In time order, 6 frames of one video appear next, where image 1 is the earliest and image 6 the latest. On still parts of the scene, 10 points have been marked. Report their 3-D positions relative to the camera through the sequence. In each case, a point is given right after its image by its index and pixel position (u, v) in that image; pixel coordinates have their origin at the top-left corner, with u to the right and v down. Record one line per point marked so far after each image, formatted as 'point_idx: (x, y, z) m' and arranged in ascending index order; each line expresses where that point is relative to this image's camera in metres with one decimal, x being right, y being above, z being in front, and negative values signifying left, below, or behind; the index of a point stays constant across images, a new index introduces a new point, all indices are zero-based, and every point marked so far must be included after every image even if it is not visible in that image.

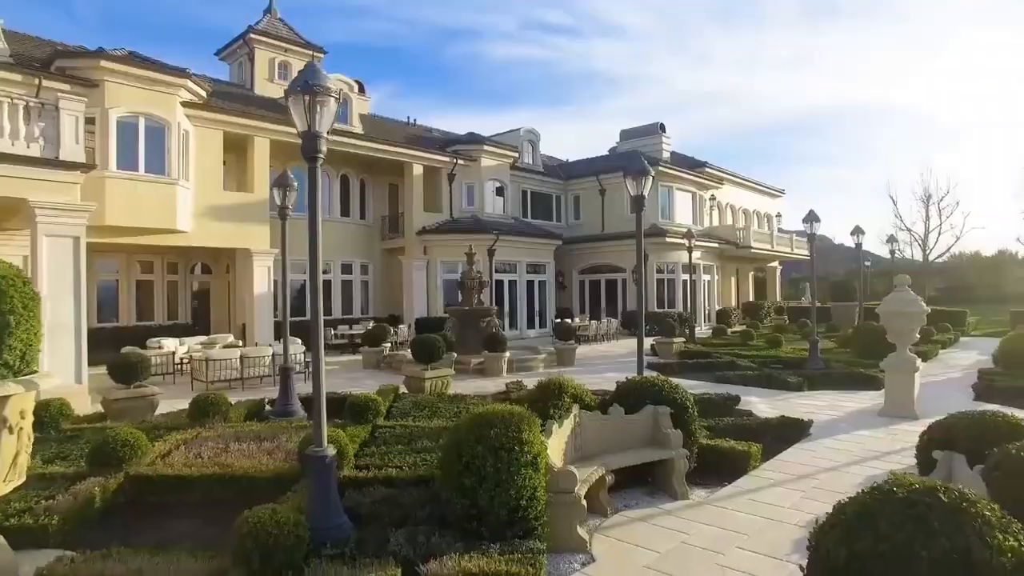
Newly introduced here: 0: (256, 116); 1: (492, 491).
0: (-5.2, +3.5, +18.1) m
1: (-0.1, -1.0, +4.4) m
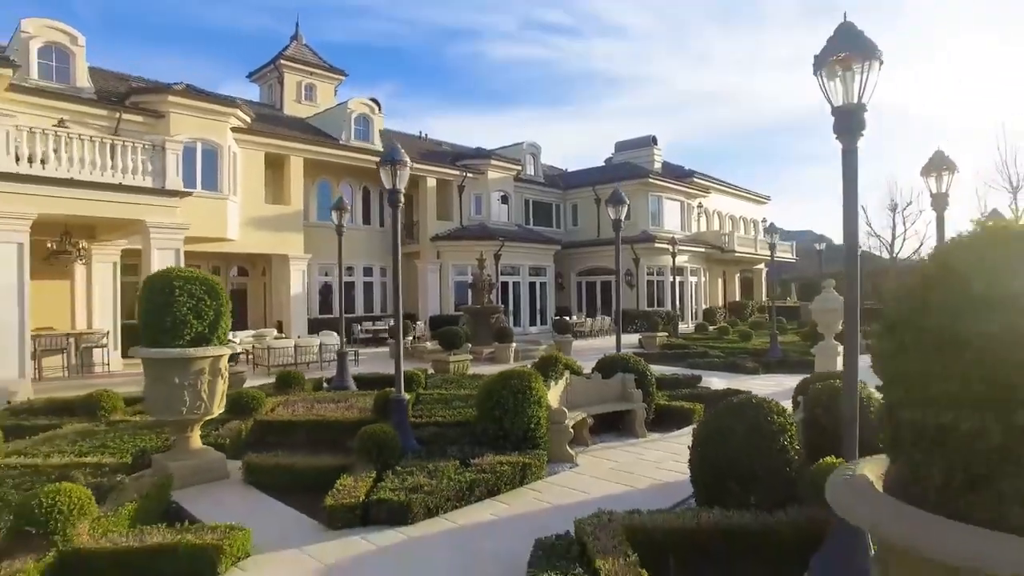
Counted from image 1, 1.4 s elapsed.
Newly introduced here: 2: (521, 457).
0: (-5.0, +3.5, +20.7) m
1: (0.0, -1.0, +7.0) m
2: (+0.1, -1.2, +6.5) m
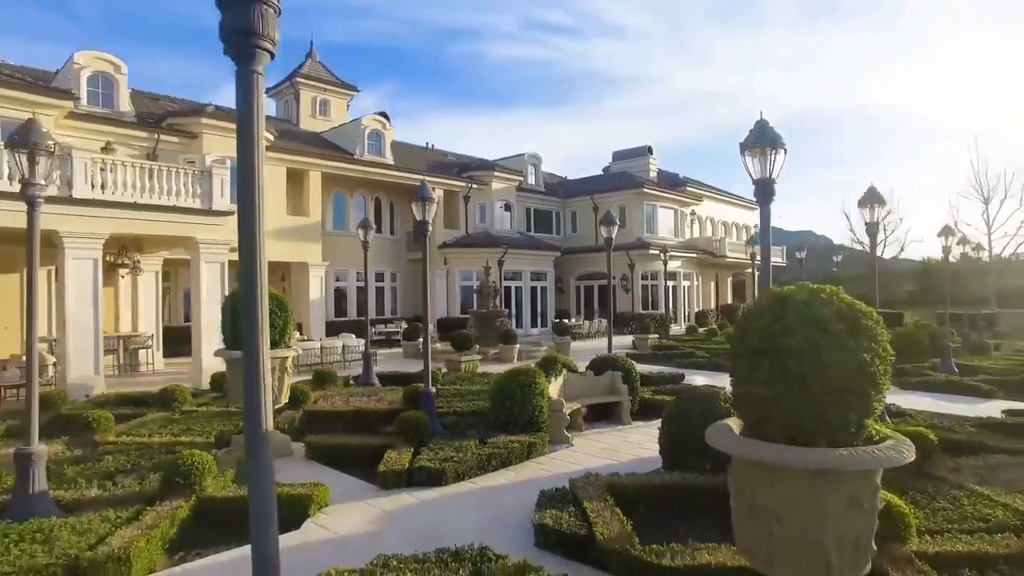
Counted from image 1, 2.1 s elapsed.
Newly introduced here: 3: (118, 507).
0: (-5.0, +3.4, +22.3) m
1: (+0.1, -1.1, +8.6) m
2: (+0.1, -1.4, +8.2) m
3: (-2.5, -1.4, +5.7) m
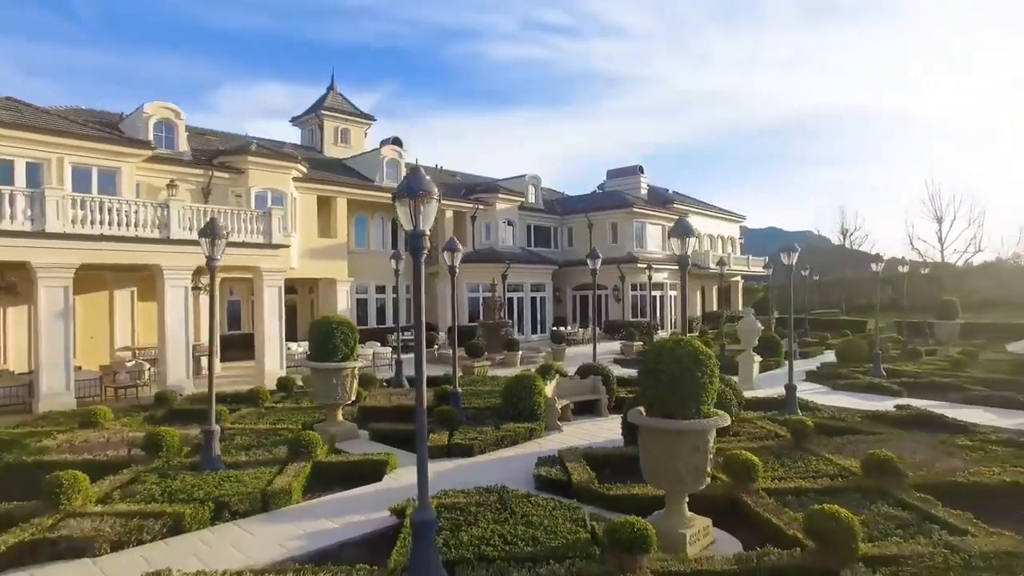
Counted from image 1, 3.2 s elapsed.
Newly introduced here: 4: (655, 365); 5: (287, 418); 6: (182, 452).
0: (-4.9, +3.0, +25.4) m
1: (+0.2, -1.5, +11.8) m
2: (+0.2, -1.7, +11.3) m
3: (-2.4, -1.7, +8.8) m
4: (+1.0, -0.5, +6.4) m
5: (-3.0, -1.7, +11.9) m
6: (-3.3, -1.7, +9.1) m
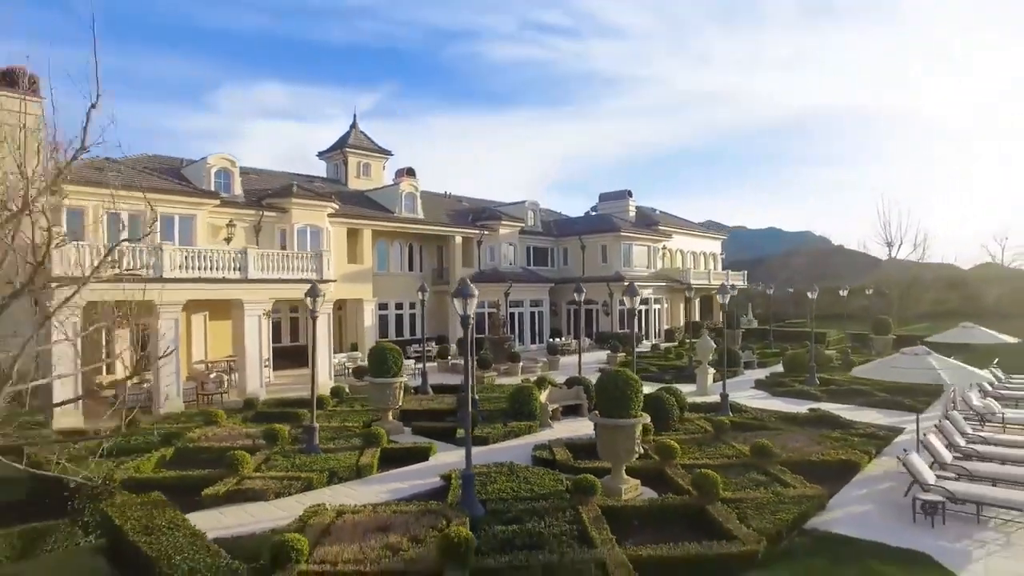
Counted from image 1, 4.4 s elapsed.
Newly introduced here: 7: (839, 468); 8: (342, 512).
0: (-4.8, +2.4, +29.6) m
1: (+0.2, -2.1, +15.9) m
2: (+0.3, -2.3, +15.5) m
3: (-2.3, -2.3, +13.0) m
4: (+1.1, -1.1, +10.6) m
5: (-2.9, -2.3, +16.0) m
6: (-3.3, -2.3, +13.3) m
7: (+4.3, -2.4, +11.9) m
8: (-1.8, -2.3, +9.3) m
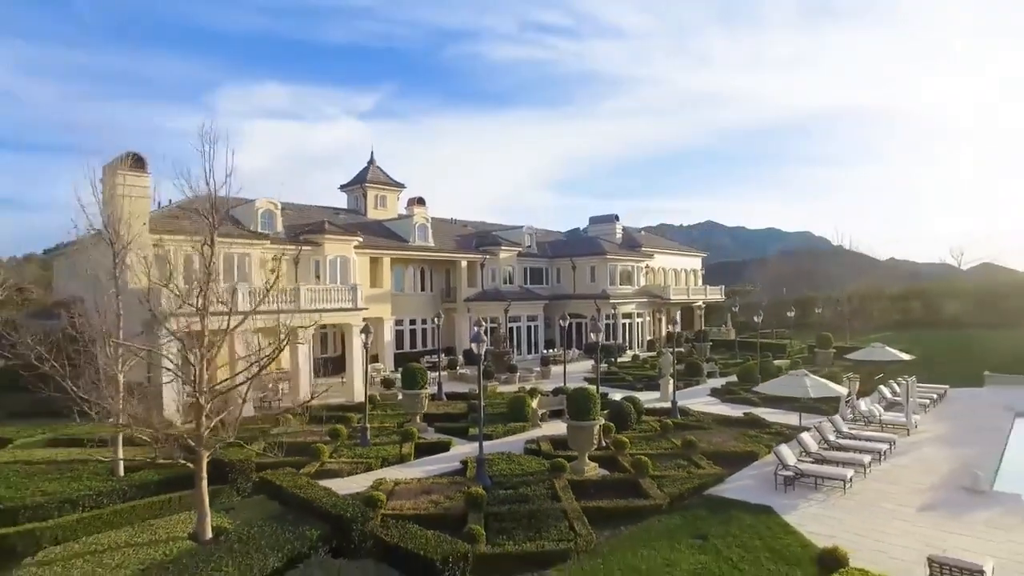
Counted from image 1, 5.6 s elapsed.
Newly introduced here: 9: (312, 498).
0: (-4.9, +1.6, +34.5) m
1: (+0.2, -2.8, +20.8) m
2: (+0.2, -3.1, +20.3) m
3: (-2.4, -3.1, +17.8) m
4: (+1.0, -1.9, +15.5) m
5: (-2.9, -3.1, +20.9) m
6: (-3.3, -3.0, +18.2) m
7: (+4.3, -3.1, +16.8) m
8: (-1.8, -3.1, +14.2) m
9: (-2.4, -2.6, +11.0) m
